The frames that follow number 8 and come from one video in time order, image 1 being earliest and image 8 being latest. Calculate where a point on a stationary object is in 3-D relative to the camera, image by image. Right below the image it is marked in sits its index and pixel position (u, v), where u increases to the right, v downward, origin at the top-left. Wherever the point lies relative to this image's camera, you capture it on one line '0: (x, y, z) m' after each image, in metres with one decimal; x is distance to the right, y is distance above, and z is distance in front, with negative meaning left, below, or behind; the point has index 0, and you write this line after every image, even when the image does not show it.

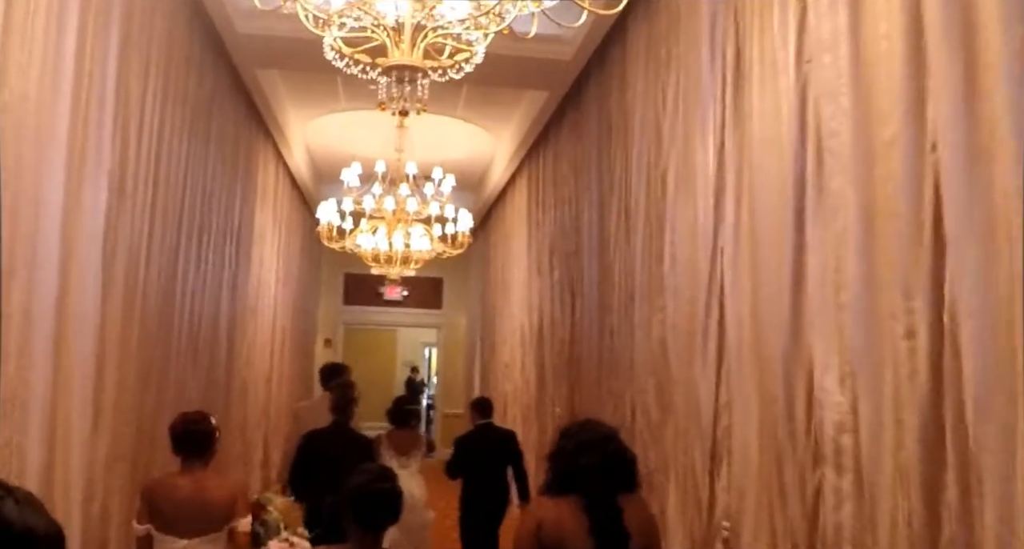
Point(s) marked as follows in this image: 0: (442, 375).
0: (-1.2, -1.7, +13.0) m
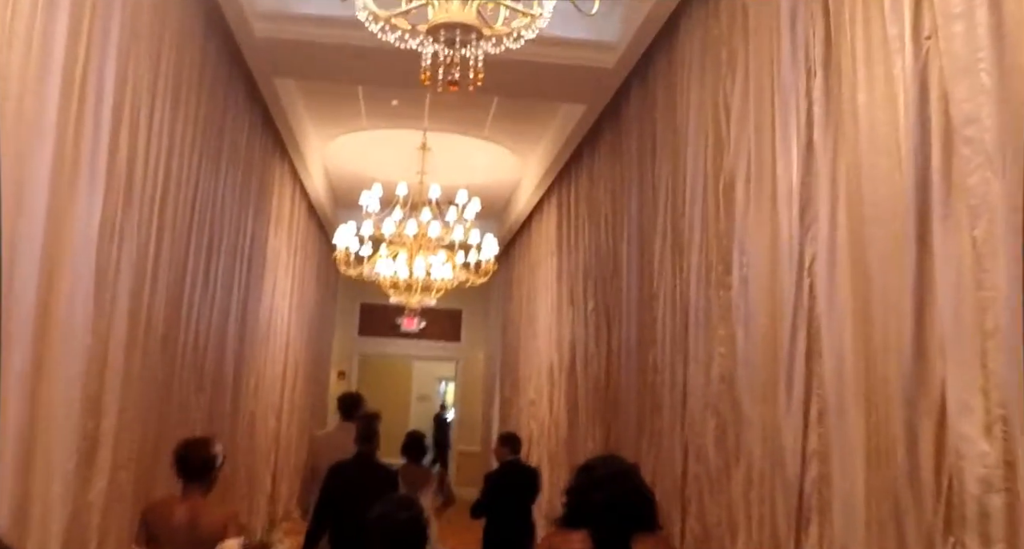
0: (-0.9, -2.2, +12.5) m
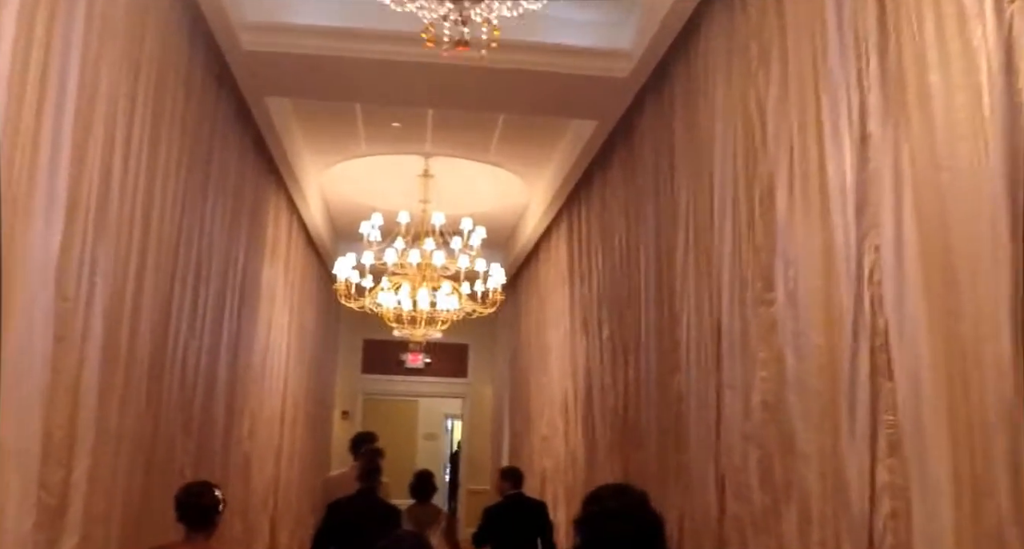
0: (-0.7, -2.8, +12.0) m
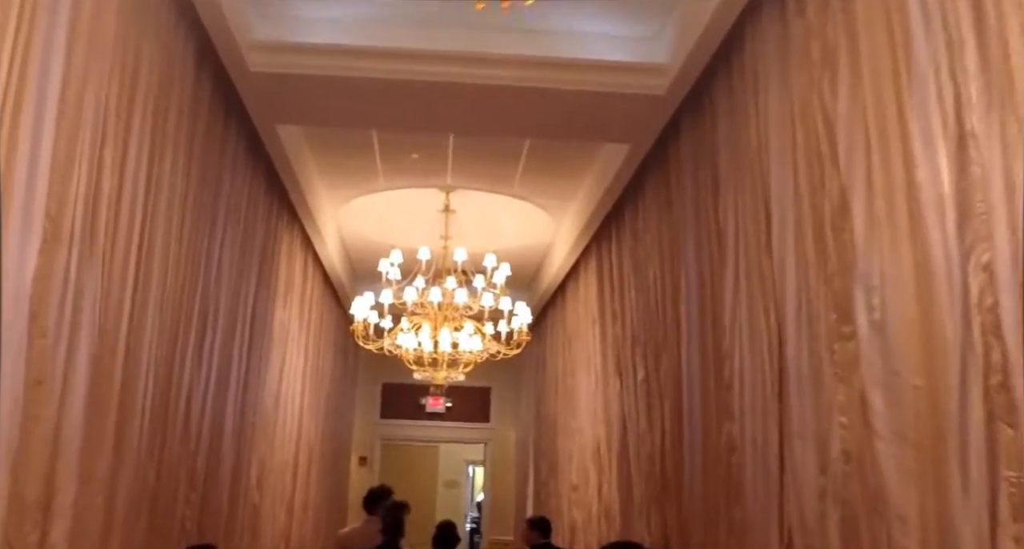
0: (-0.3, -3.4, +11.5) m
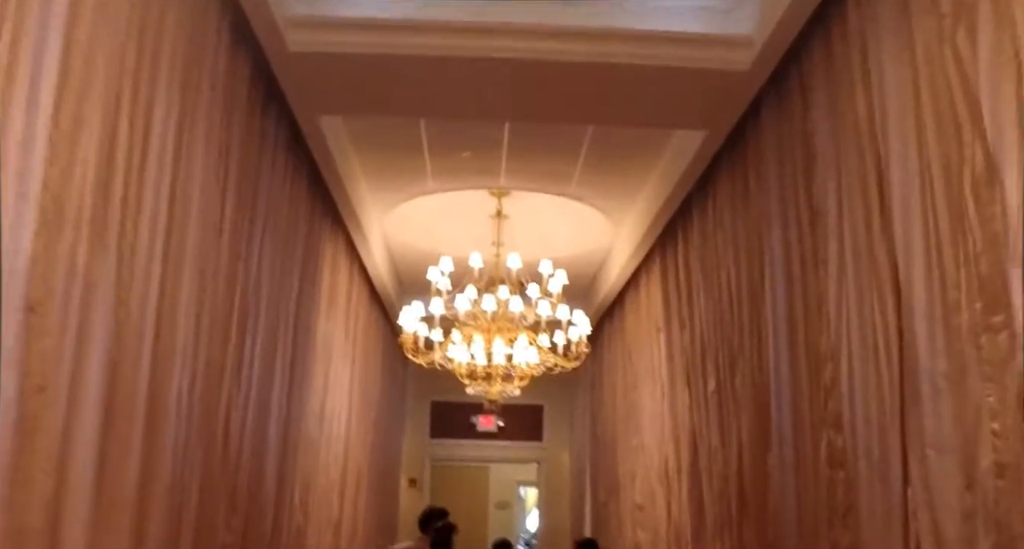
0: (+0.5, -3.6, +11.0) m
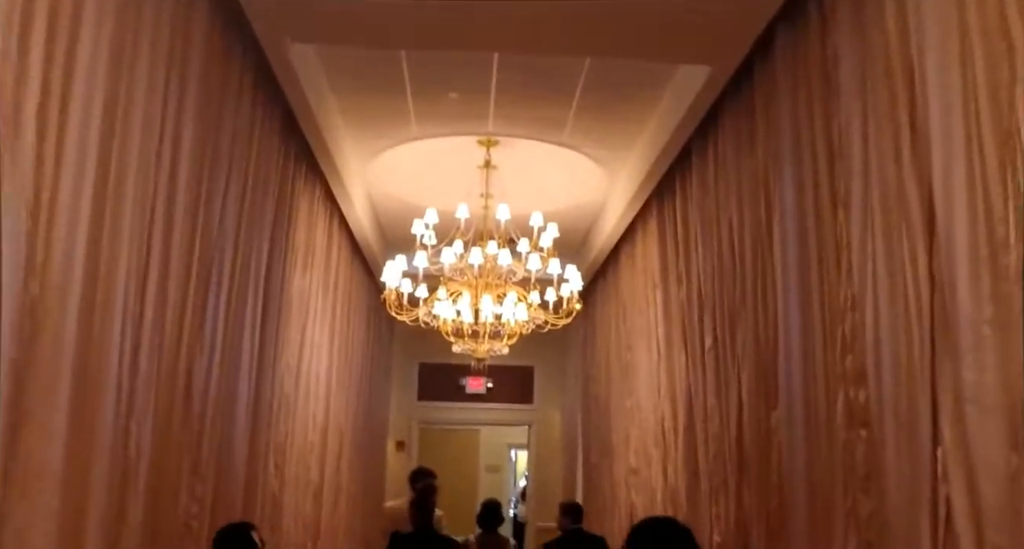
0: (+0.3, -3.0, +10.8) m
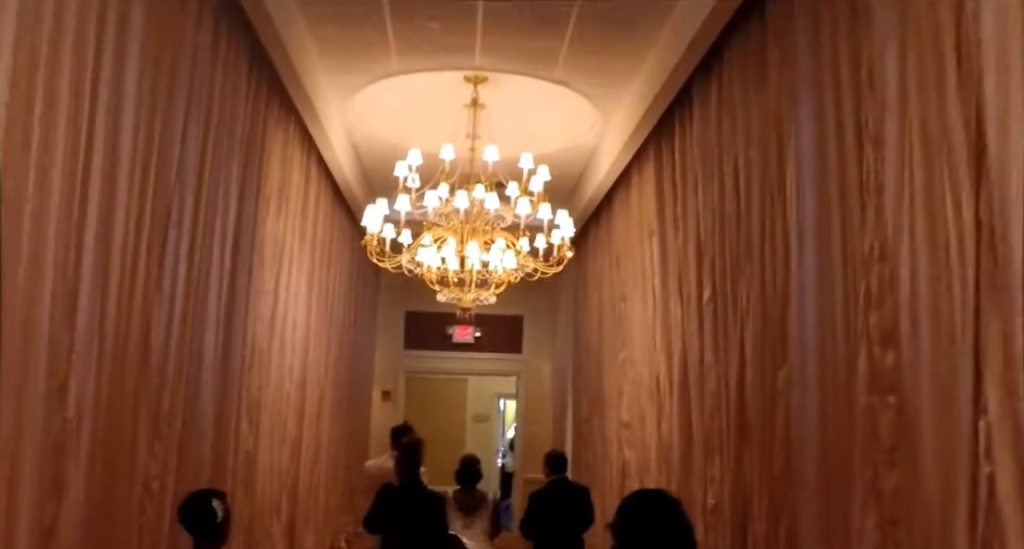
0: (+0.2, -2.2, +10.7) m
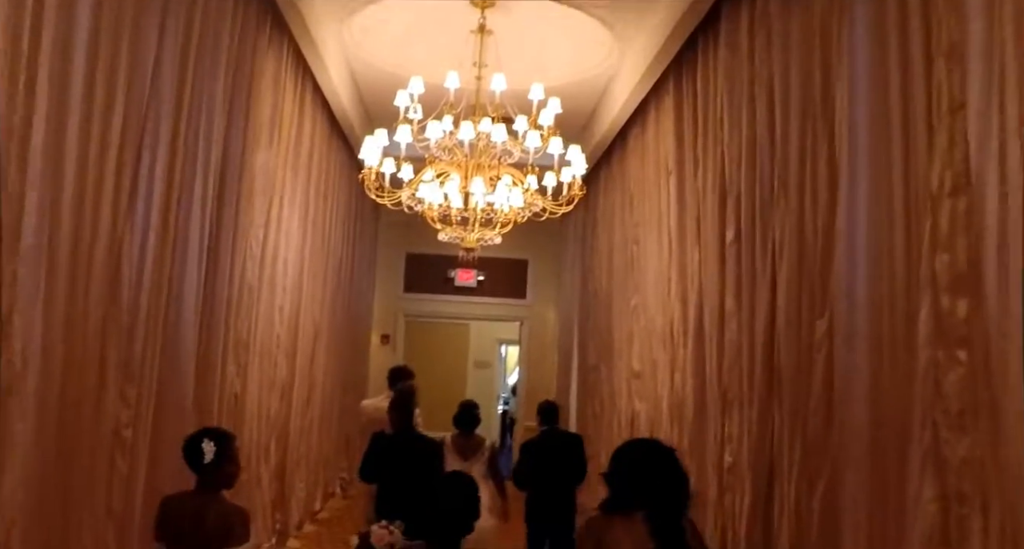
0: (+0.2, -1.5, +10.5) m
